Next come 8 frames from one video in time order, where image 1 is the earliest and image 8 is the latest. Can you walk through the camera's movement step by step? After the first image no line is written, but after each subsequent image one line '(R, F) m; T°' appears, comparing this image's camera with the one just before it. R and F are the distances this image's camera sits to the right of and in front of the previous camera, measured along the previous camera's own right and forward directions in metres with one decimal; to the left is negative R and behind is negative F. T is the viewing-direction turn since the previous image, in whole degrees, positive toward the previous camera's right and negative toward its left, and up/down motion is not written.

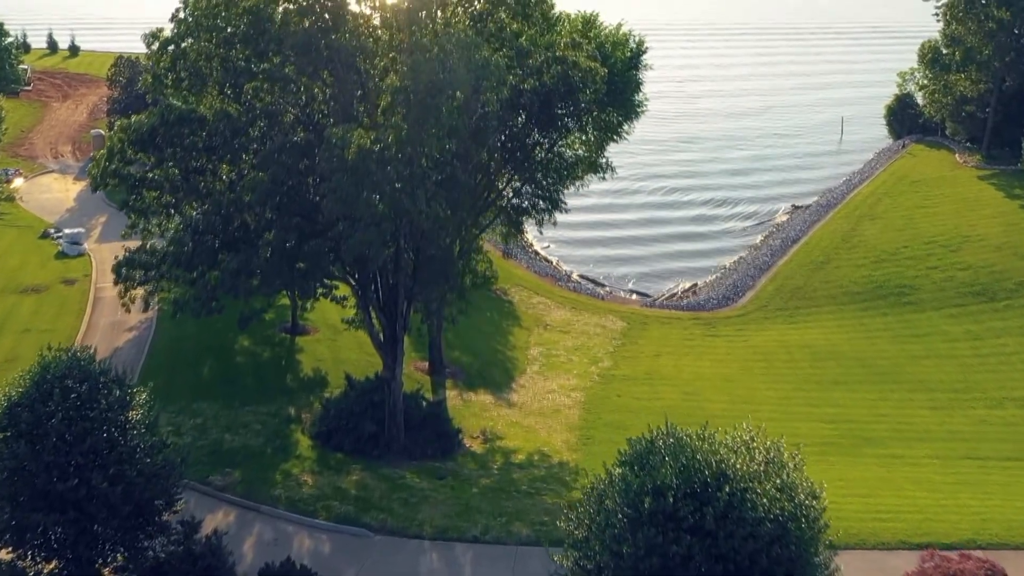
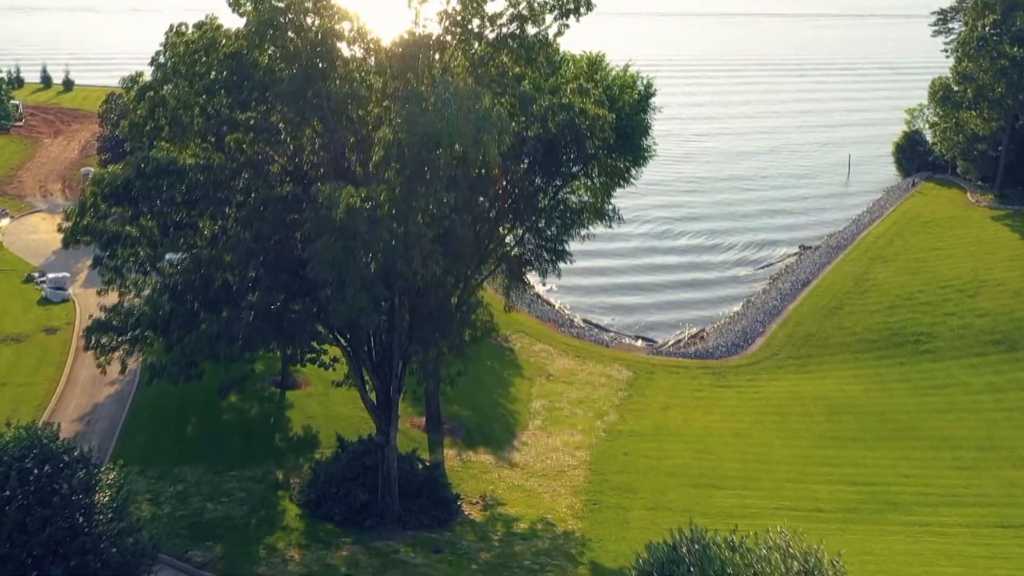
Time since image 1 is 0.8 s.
(-0.1, +1.7) m; 0°
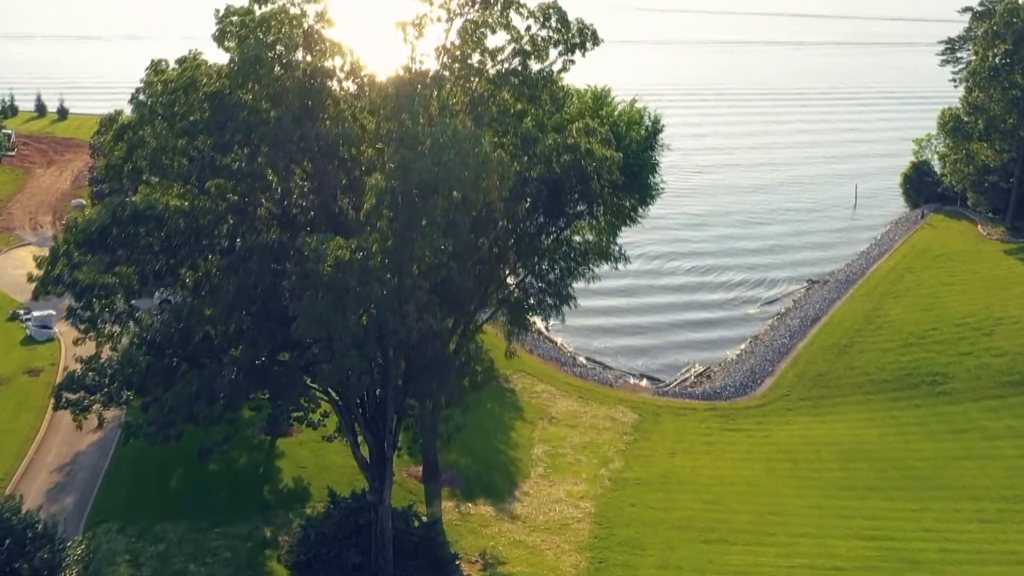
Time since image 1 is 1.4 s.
(0.0, +1.4) m; 0°
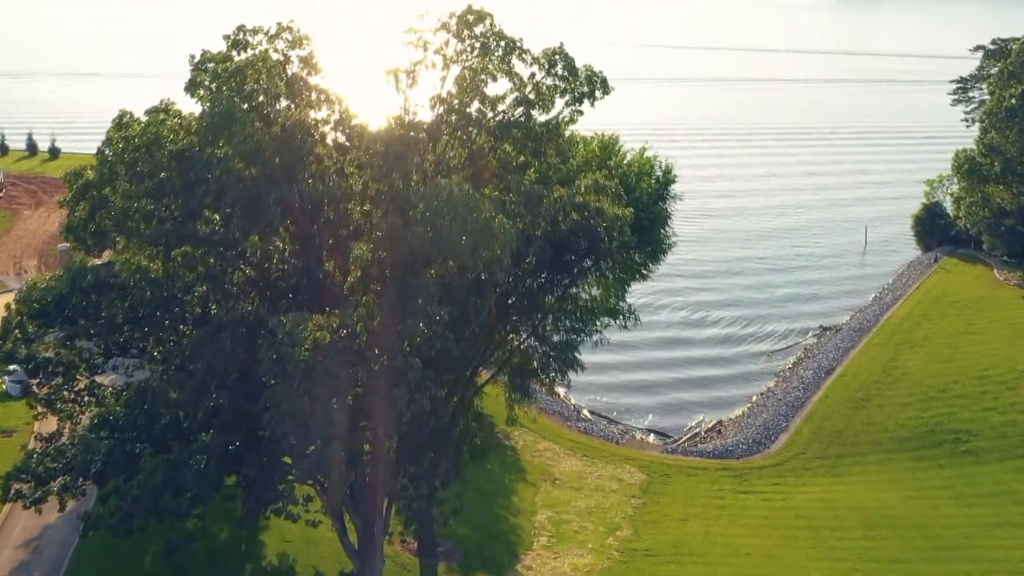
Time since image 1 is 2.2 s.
(0.0, +2.0) m; 0°
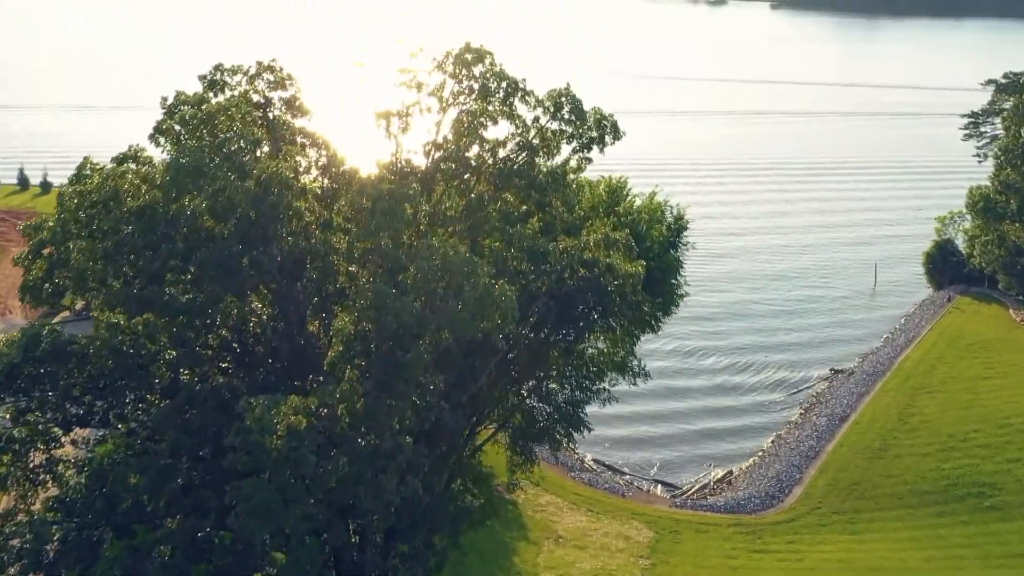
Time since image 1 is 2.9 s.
(0.0, +1.8) m; 0°
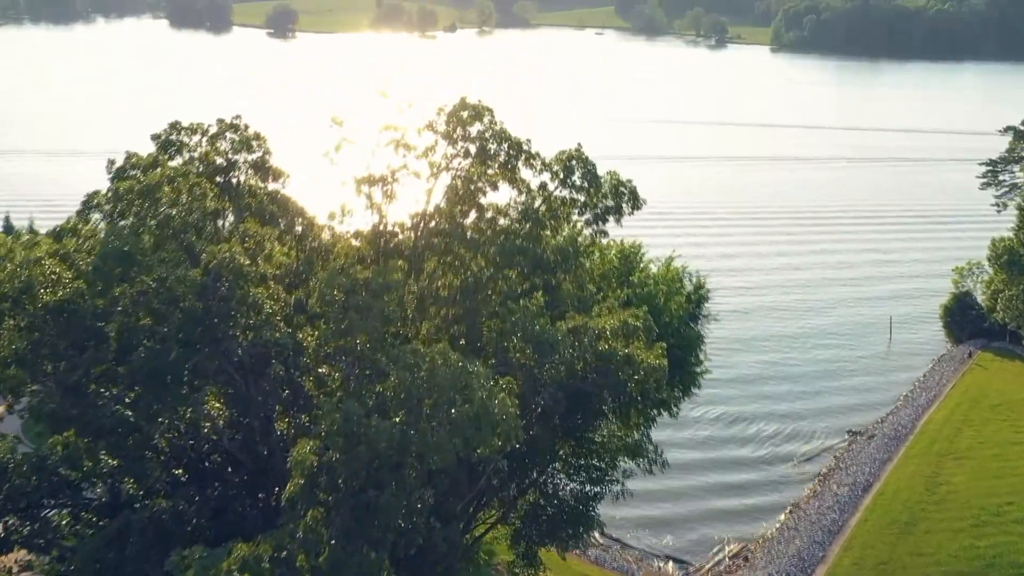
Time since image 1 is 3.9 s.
(0.0, +2.6) m; 0°
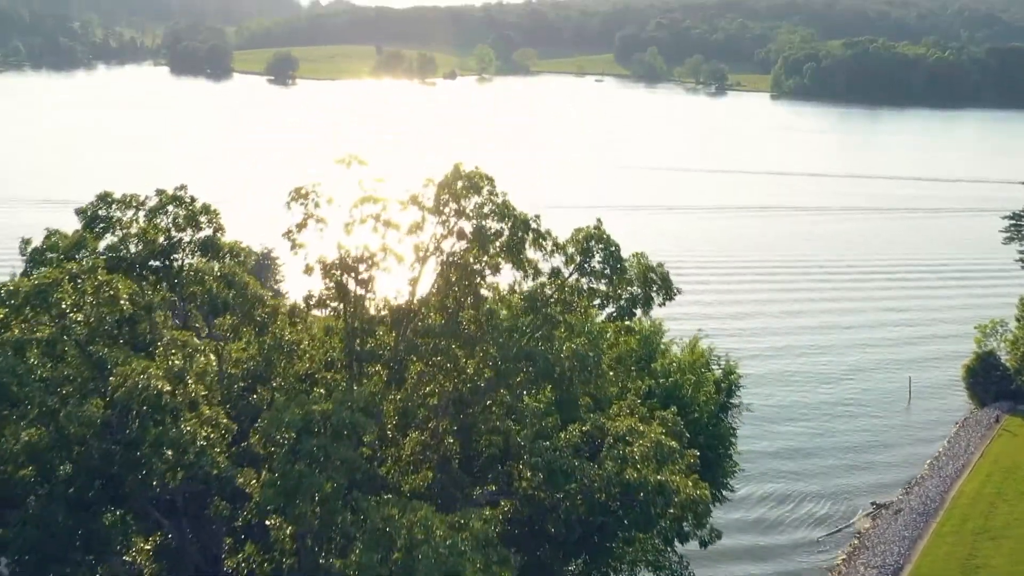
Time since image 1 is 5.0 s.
(-0.1, +2.9) m; 0°
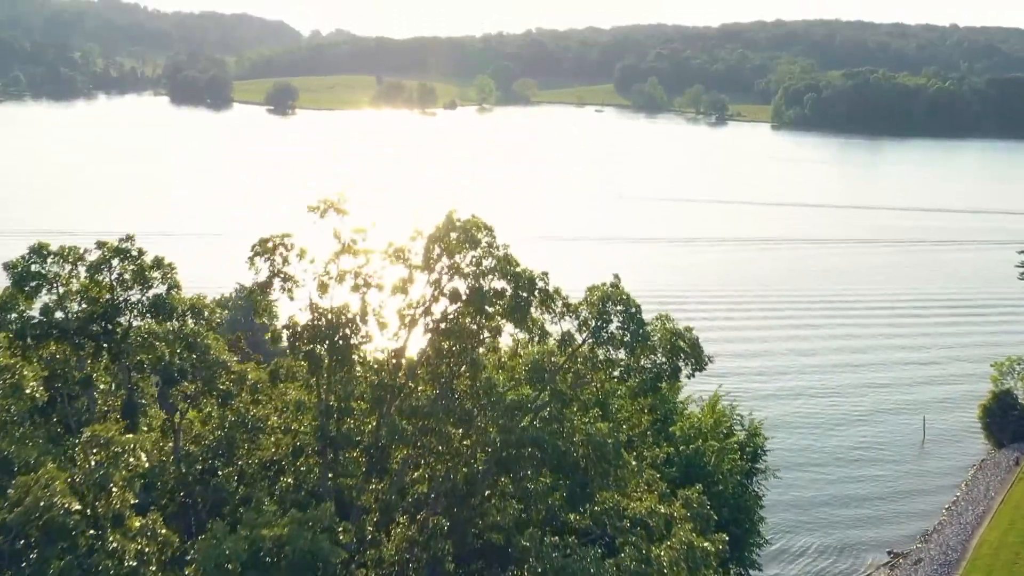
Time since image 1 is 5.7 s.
(0.0, +1.9) m; 0°
